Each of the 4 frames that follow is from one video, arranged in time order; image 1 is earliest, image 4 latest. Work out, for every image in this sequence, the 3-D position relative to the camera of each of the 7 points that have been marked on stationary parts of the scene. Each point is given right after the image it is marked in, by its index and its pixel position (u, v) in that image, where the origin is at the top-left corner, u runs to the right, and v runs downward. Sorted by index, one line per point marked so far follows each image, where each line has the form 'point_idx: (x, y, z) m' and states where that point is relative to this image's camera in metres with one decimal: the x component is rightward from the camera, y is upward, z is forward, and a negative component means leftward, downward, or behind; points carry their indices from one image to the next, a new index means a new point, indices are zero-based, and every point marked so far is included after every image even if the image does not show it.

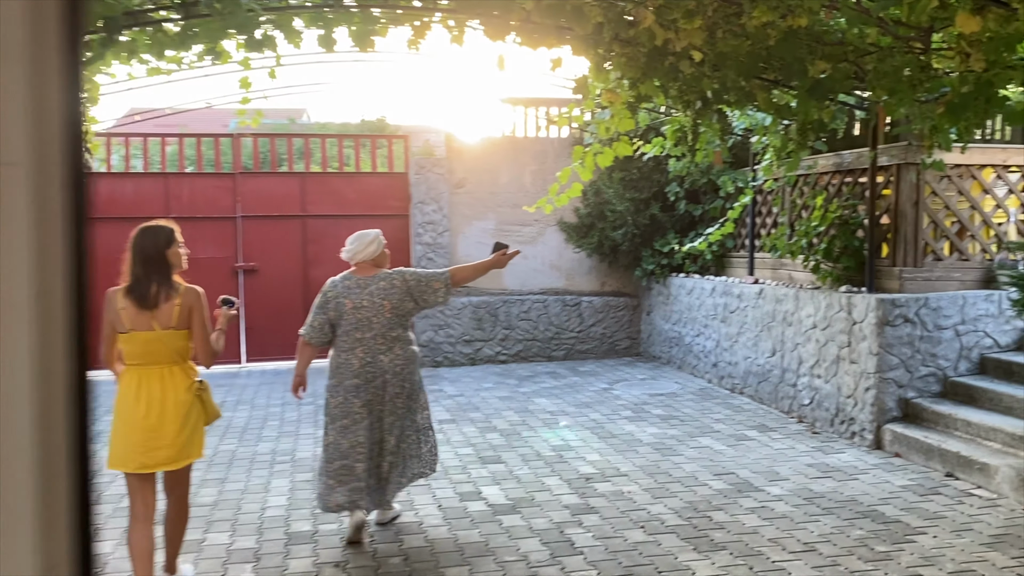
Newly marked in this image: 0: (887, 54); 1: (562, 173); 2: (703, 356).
0: (+1.8, +1.1, +4.1) m
1: (+0.3, +0.7, +5.2) m
2: (+1.6, -0.6, +7.3) m
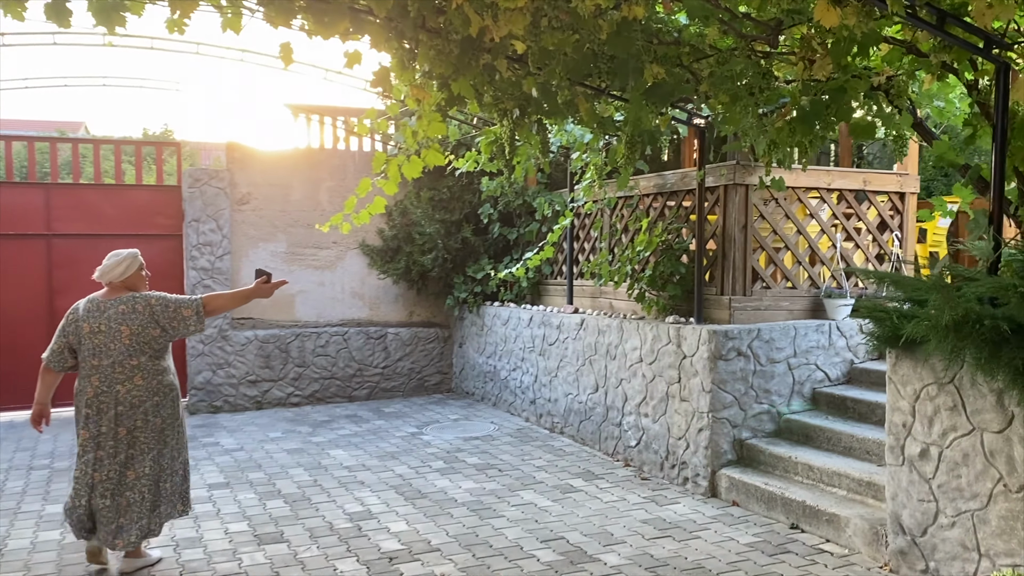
0: (+0.9, +1.0, +3.7) m
1: (-0.8, +0.5, +4.4) m
2: (+0.1, -0.8, +6.7) m
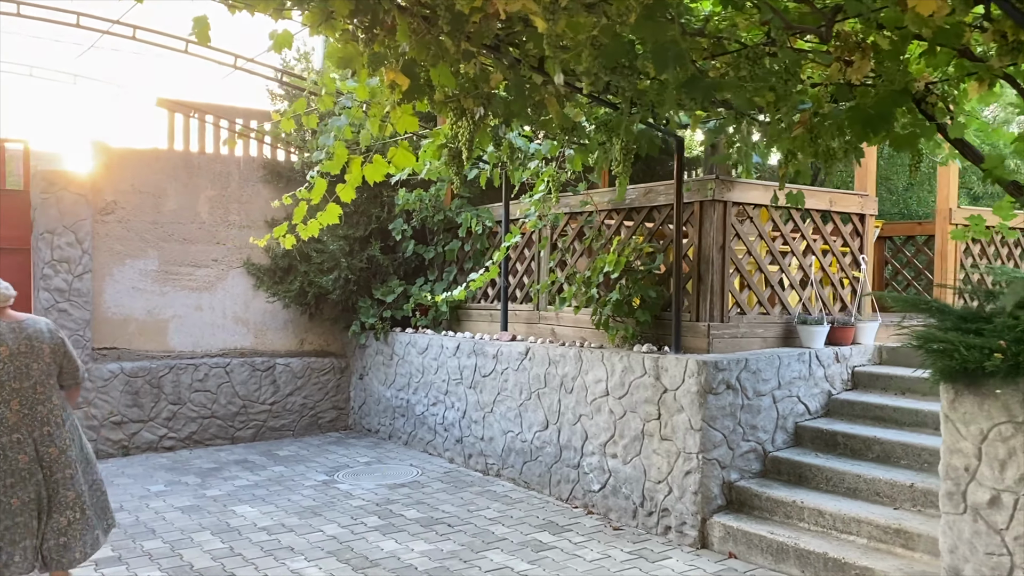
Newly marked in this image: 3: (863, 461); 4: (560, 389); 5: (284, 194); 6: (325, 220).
0: (+0.9, +0.9, +3.2) m
1: (-0.9, +0.4, +3.6) m
2: (-0.5, -1.0, +6.0) m
3: (+1.6, -0.8, +4.1) m
4: (+0.3, -0.6, +4.9) m
5: (-1.9, +0.8, +7.1) m
6: (-0.7, +0.3, +3.5) m
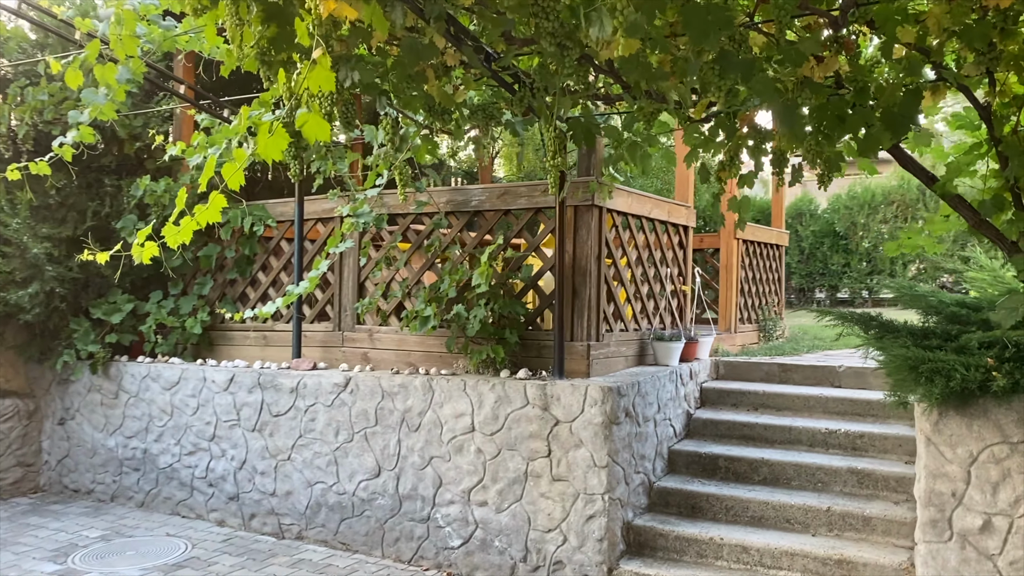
0: (+0.7, +0.8, +2.8) m
1: (-1.0, +0.3, +2.4) m
2: (-1.6, -1.1, +4.7) m
3: (+1.1, -0.9, +3.9) m
4: (-0.5, -0.6, +4.1) m
5: (-3.4, +0.7, +5.2) m
6: (-0.9, +0.2, +2.4) m
